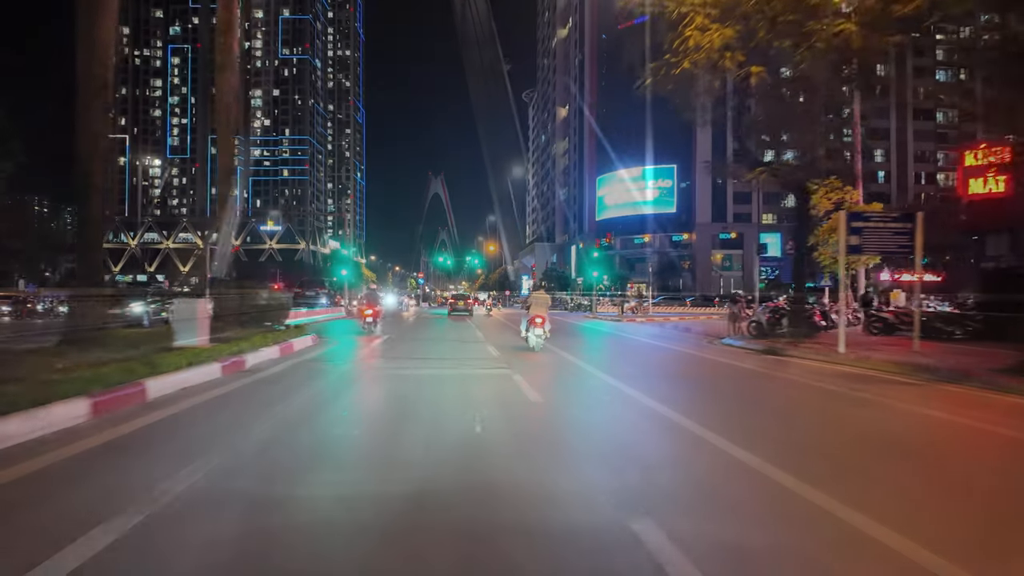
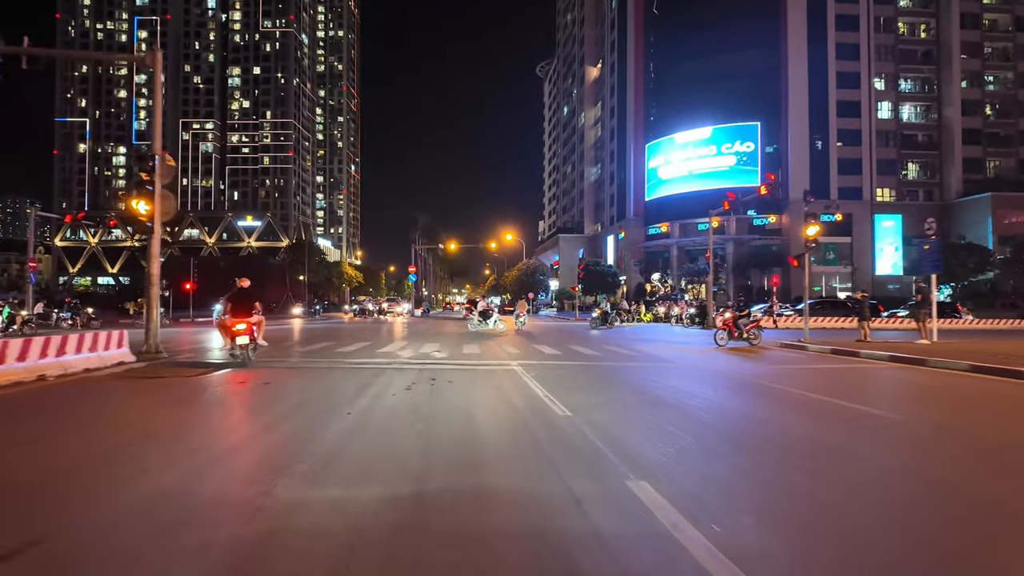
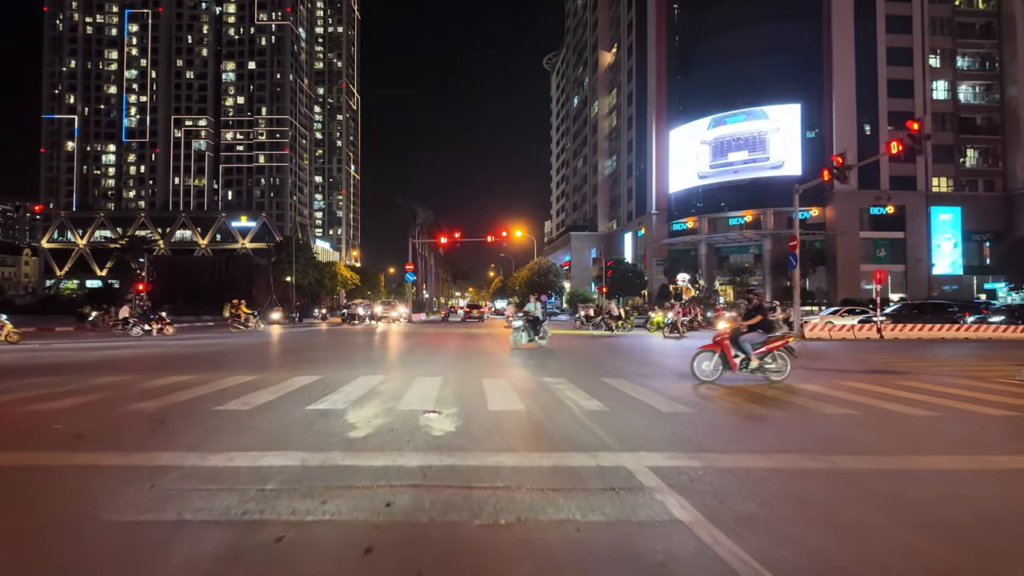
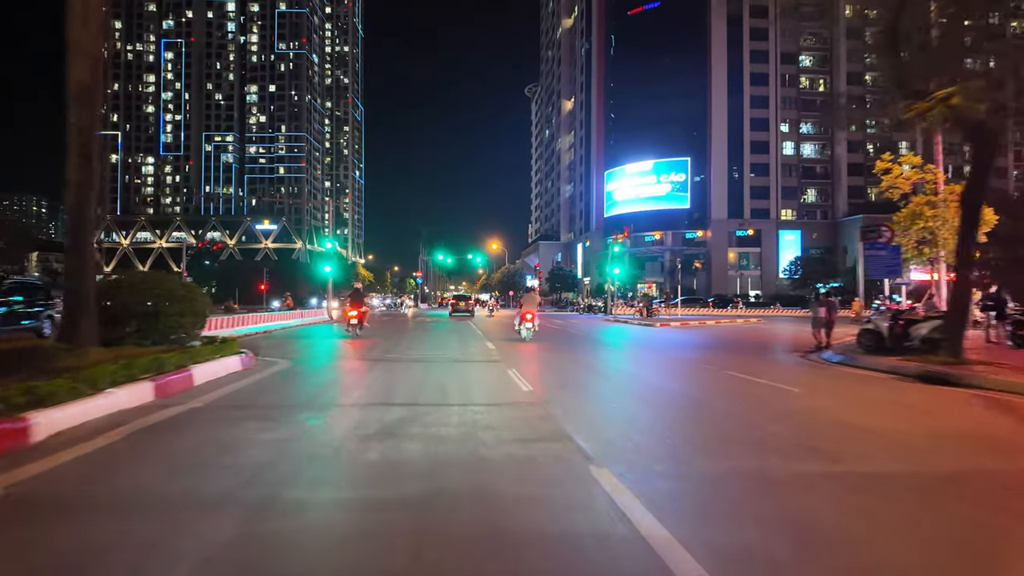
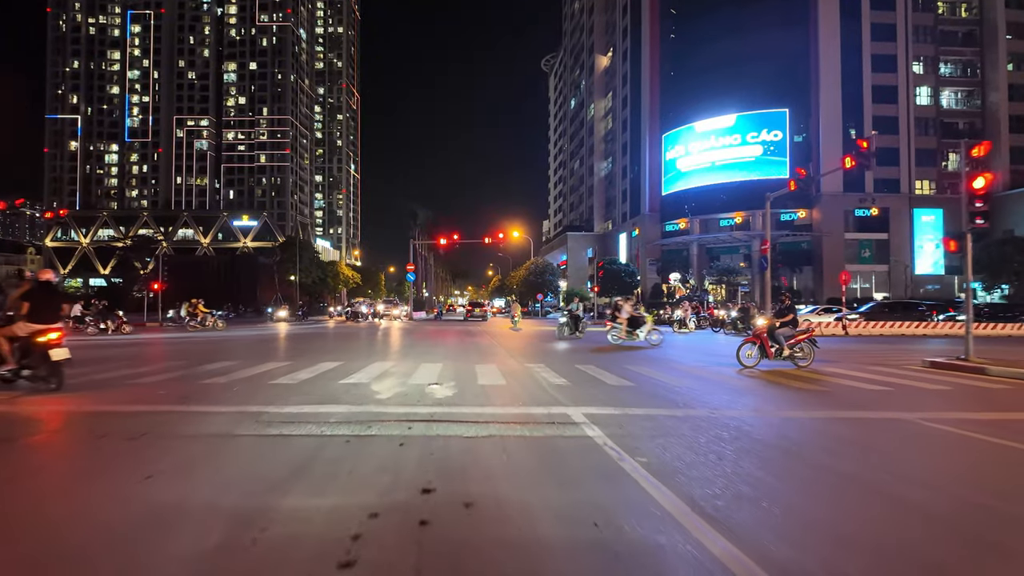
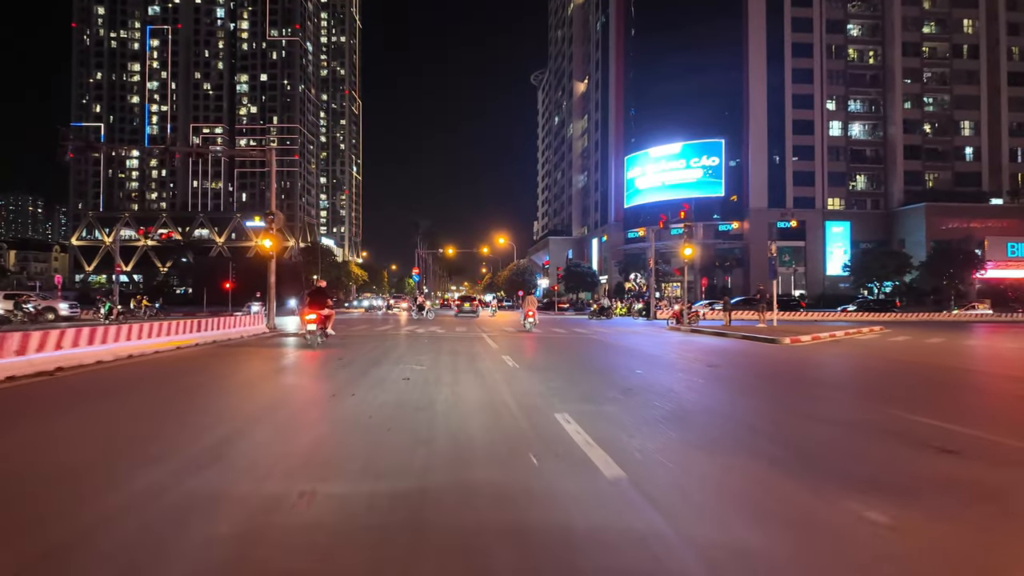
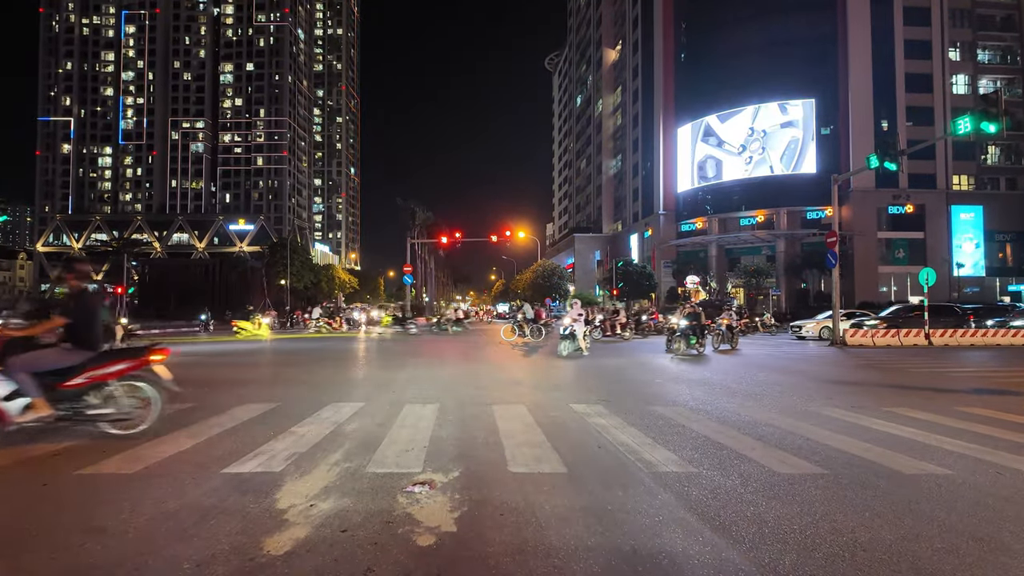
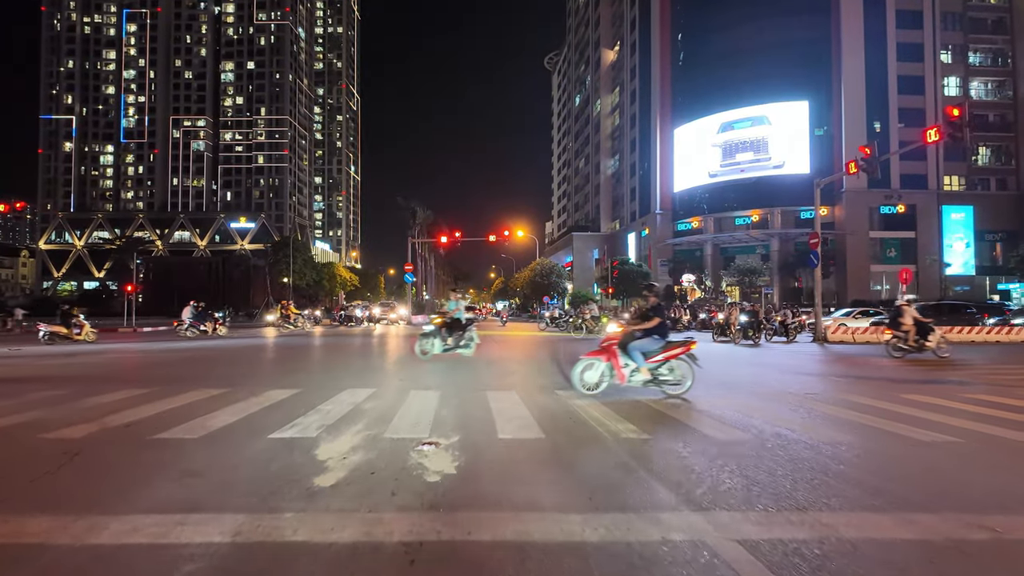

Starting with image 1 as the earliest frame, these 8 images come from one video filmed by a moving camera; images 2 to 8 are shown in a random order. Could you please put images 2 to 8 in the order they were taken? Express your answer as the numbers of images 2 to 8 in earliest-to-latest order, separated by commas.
4, 6, 2, 5, 3, 8, 7
